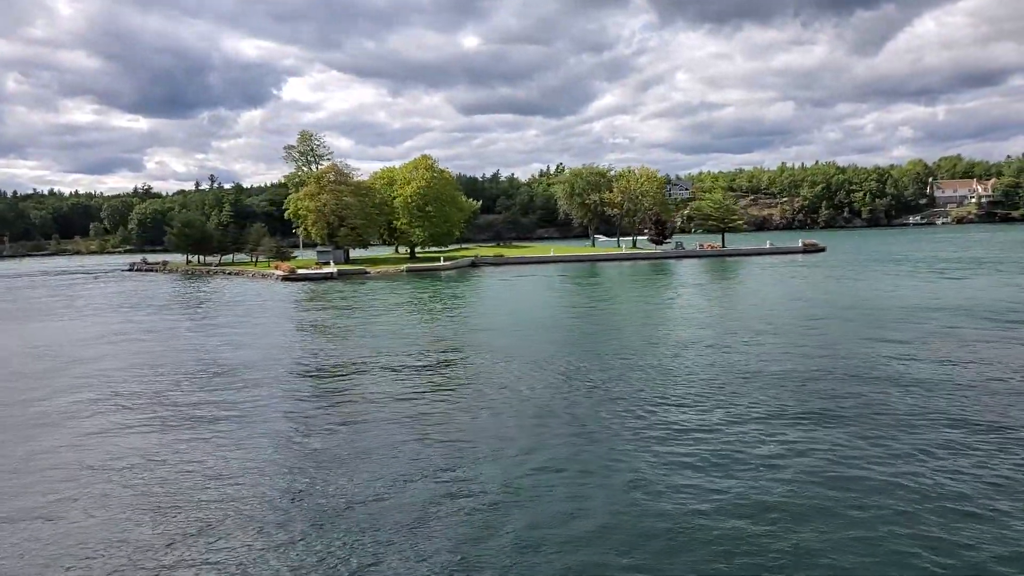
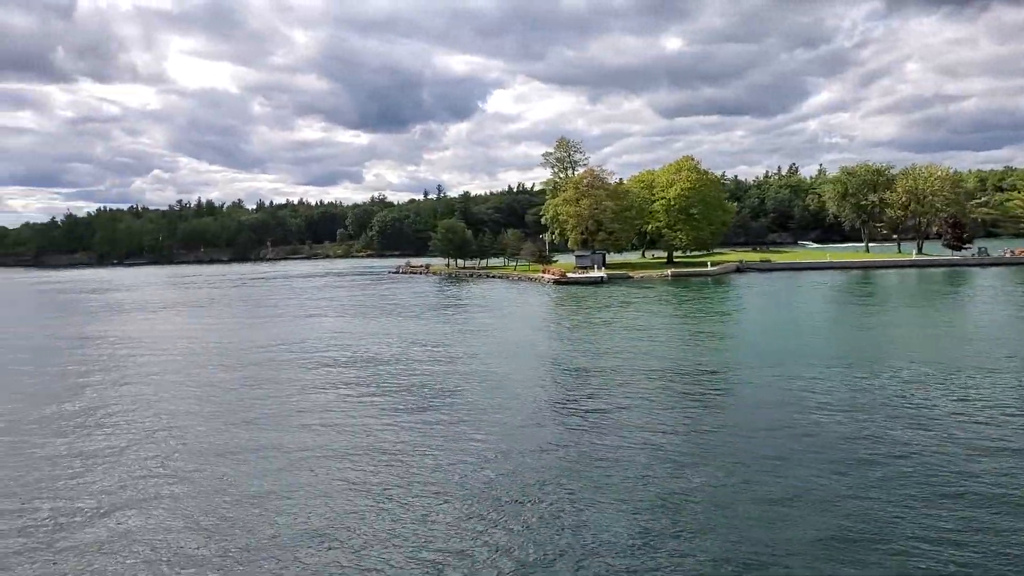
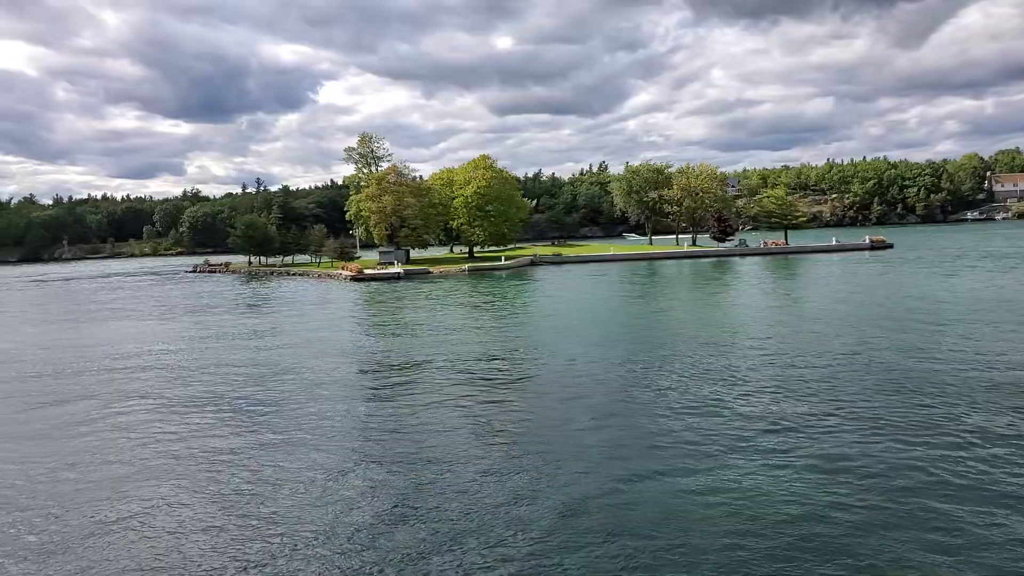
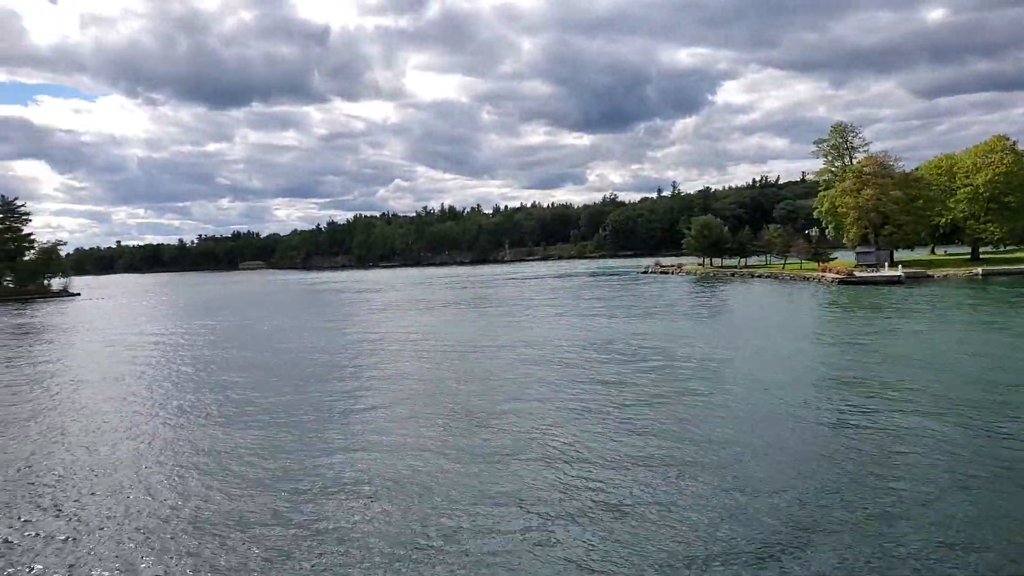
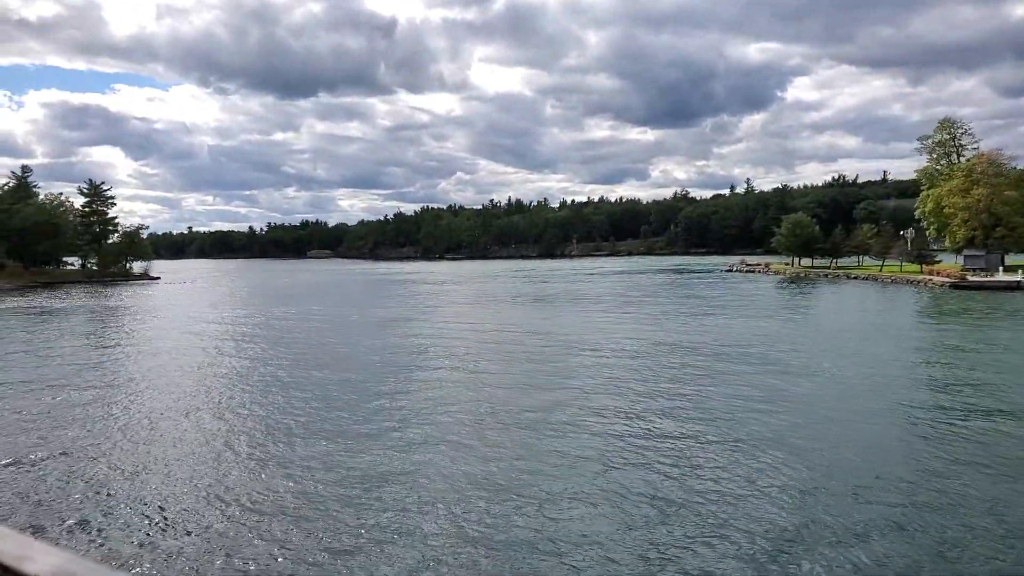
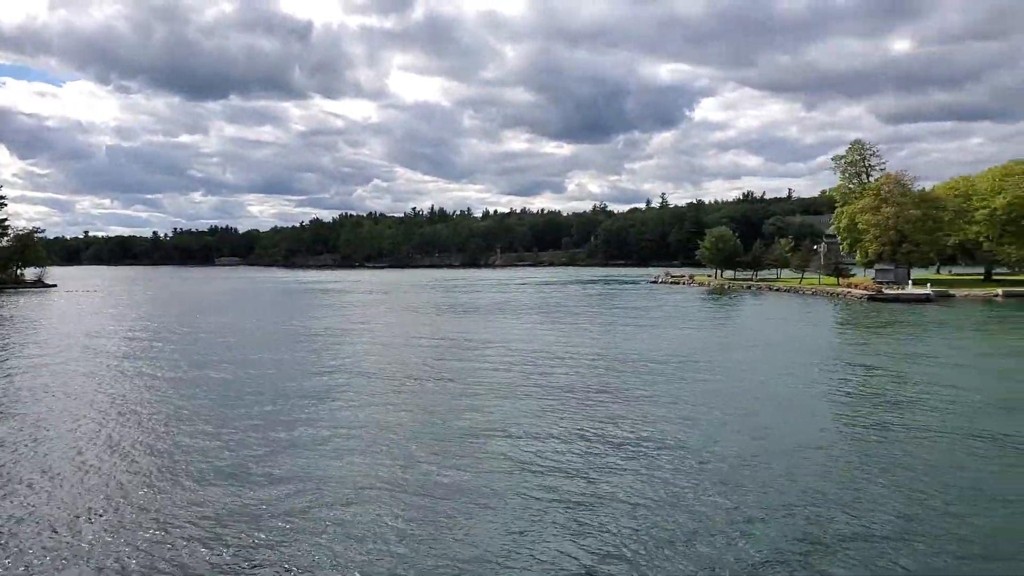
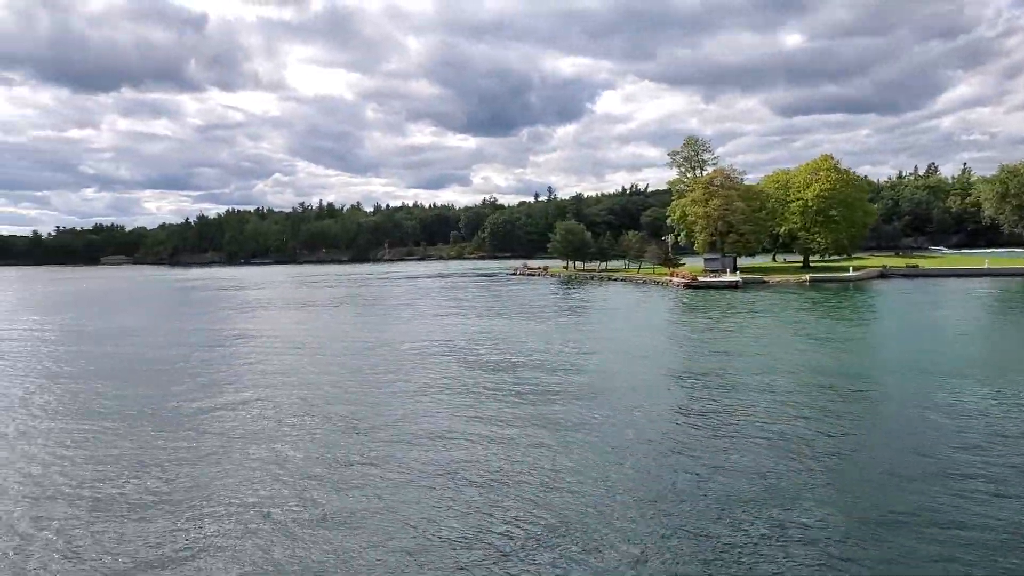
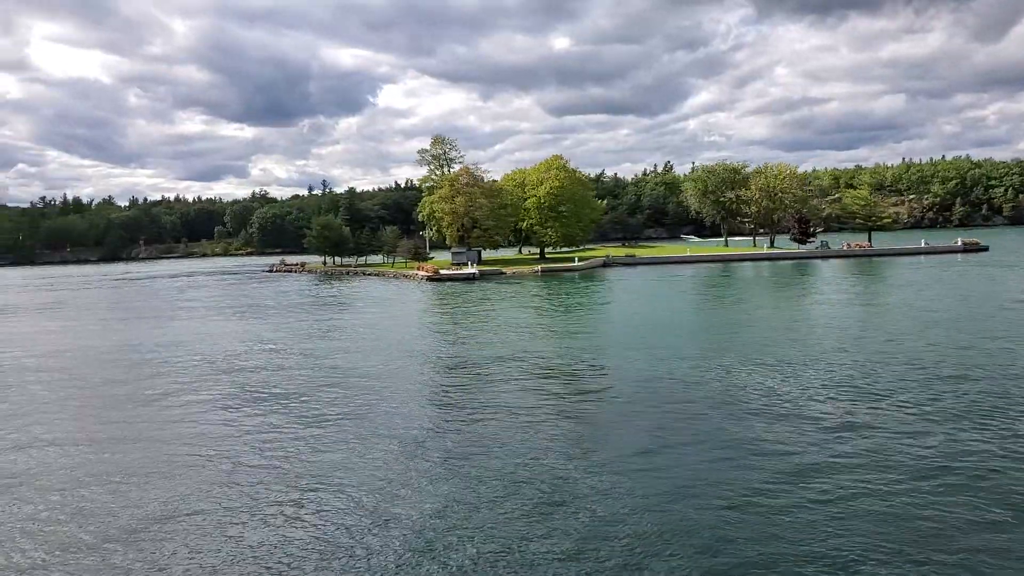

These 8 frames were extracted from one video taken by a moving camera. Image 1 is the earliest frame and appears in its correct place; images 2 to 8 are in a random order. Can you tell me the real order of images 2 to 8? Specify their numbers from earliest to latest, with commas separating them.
3, 8, 2, 7, 4, 5, 6
